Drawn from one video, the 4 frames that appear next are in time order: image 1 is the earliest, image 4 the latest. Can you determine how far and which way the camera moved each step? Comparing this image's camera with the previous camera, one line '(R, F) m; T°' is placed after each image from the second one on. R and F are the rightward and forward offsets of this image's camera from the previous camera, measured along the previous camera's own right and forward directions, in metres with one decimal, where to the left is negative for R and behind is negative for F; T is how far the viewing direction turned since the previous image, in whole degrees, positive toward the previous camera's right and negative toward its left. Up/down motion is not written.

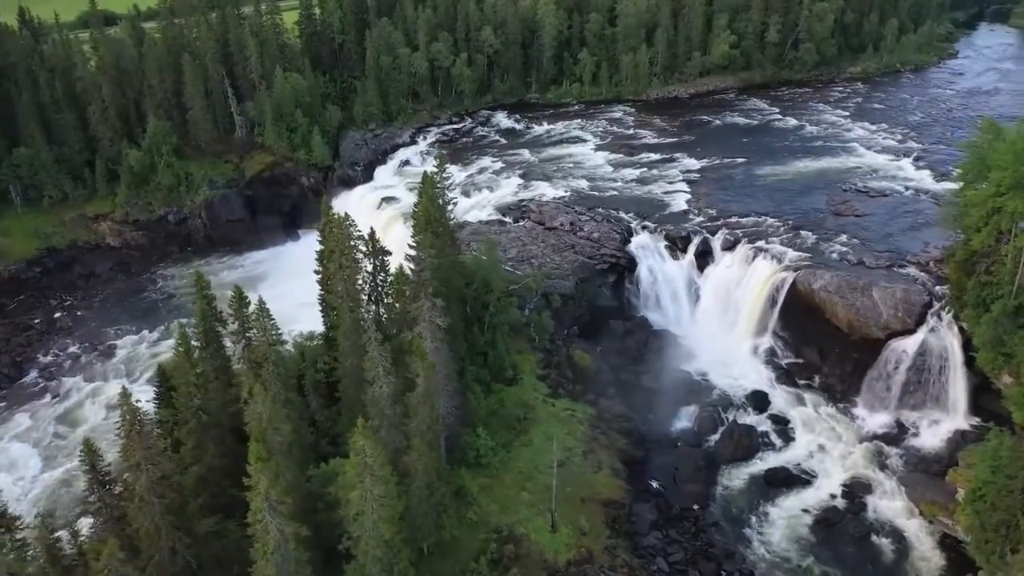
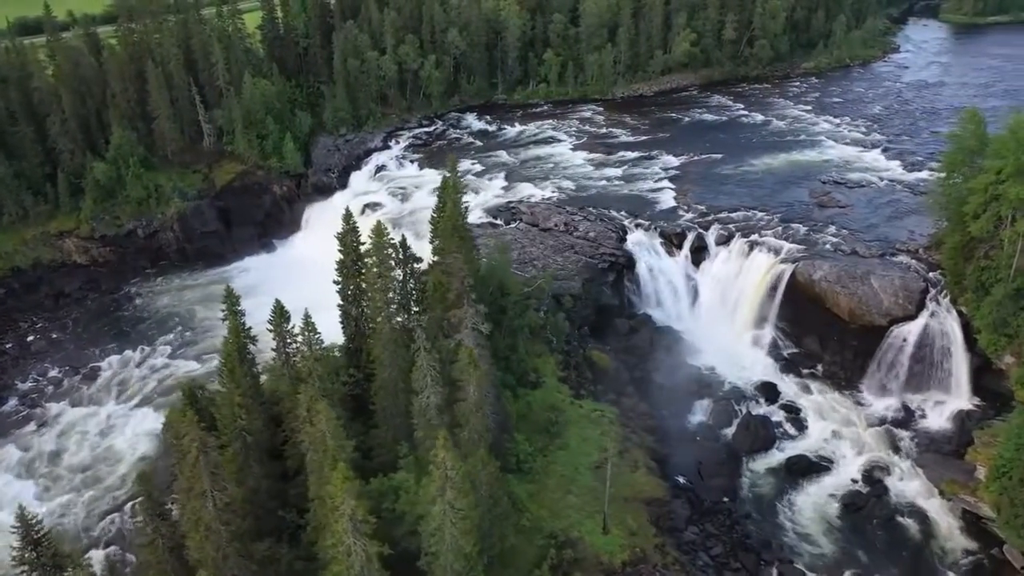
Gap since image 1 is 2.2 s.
(-4.5, +0.5) m; +5°
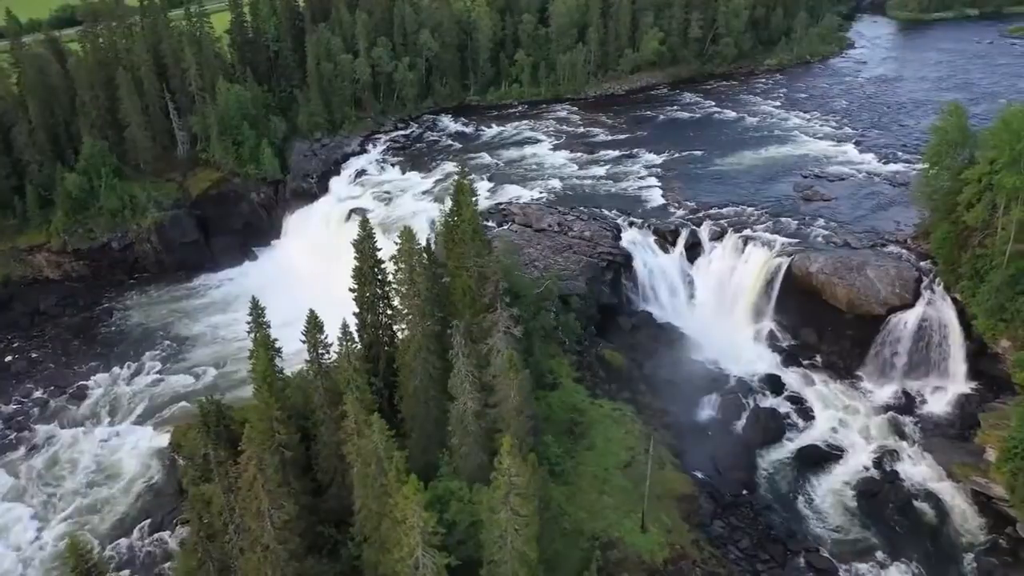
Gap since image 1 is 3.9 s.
(-3.4, +0.4) m; +4°
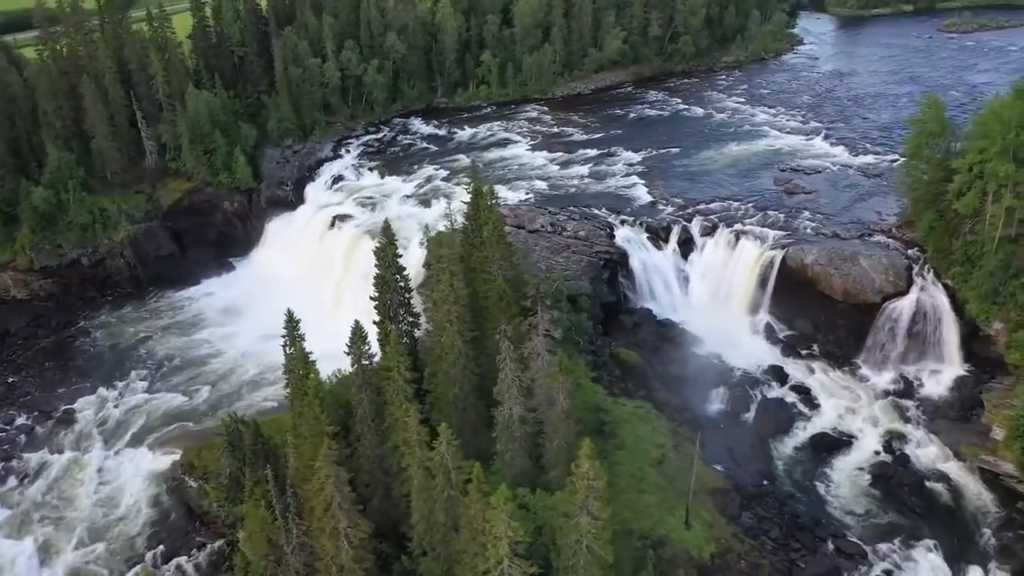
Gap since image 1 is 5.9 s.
(-4.1, +0.5) m; +4°
